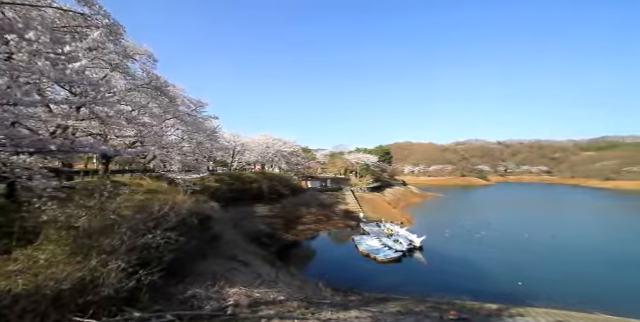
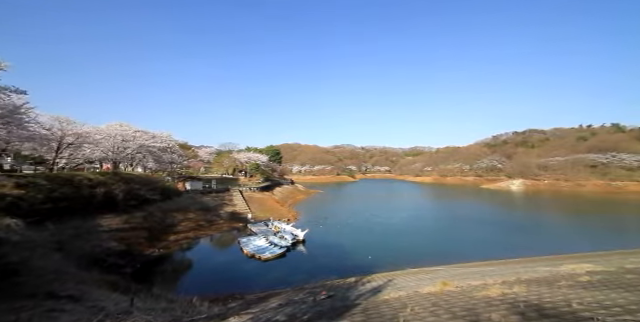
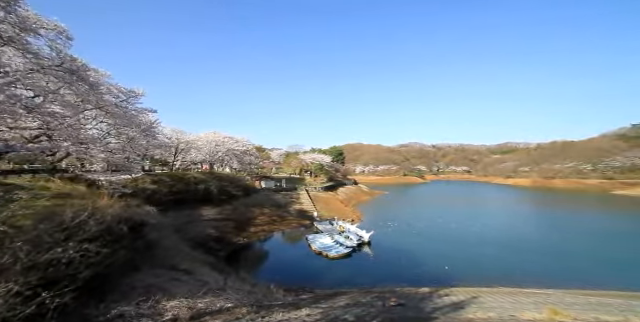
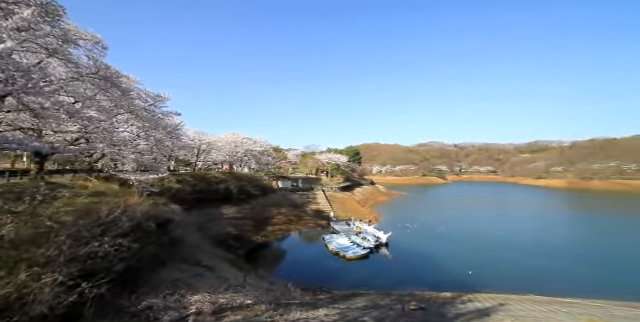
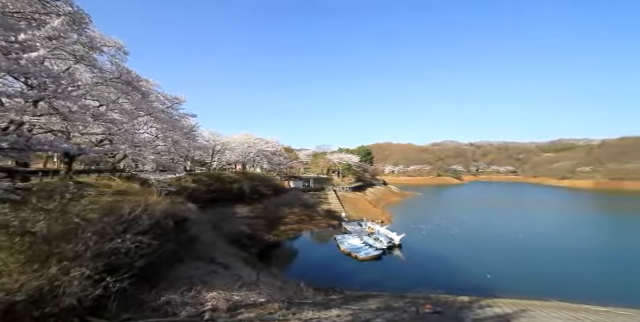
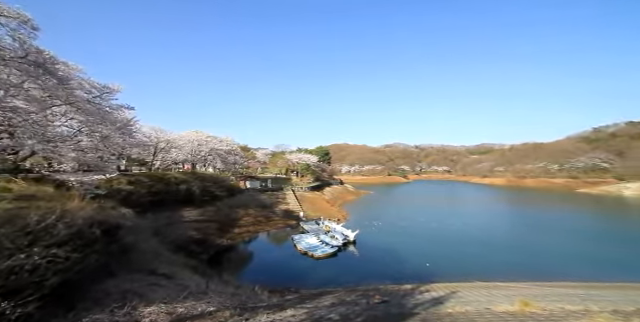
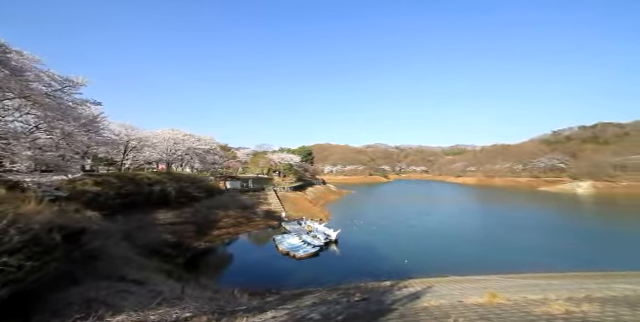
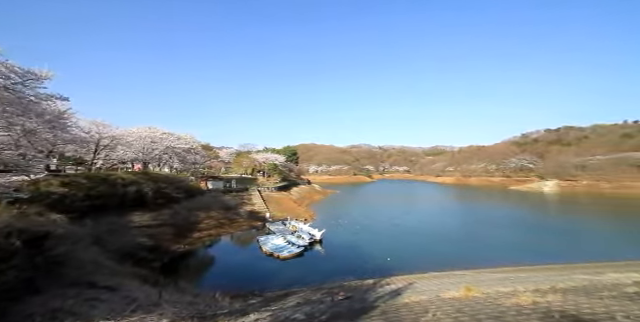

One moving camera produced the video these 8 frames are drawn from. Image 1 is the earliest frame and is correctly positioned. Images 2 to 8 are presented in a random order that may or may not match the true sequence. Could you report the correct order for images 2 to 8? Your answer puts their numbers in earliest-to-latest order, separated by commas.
5, 4, 3, 6, 7, 8, 2
